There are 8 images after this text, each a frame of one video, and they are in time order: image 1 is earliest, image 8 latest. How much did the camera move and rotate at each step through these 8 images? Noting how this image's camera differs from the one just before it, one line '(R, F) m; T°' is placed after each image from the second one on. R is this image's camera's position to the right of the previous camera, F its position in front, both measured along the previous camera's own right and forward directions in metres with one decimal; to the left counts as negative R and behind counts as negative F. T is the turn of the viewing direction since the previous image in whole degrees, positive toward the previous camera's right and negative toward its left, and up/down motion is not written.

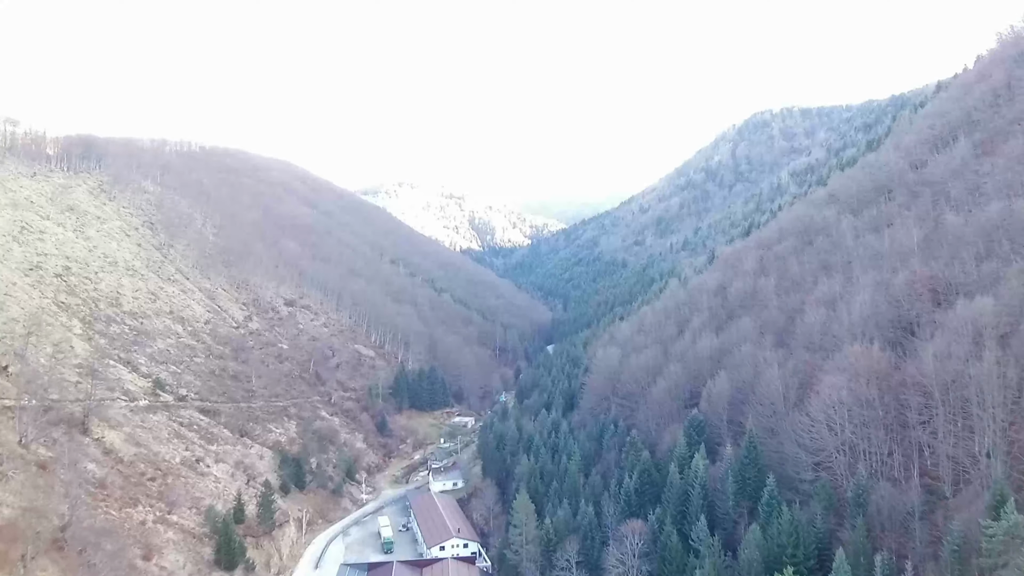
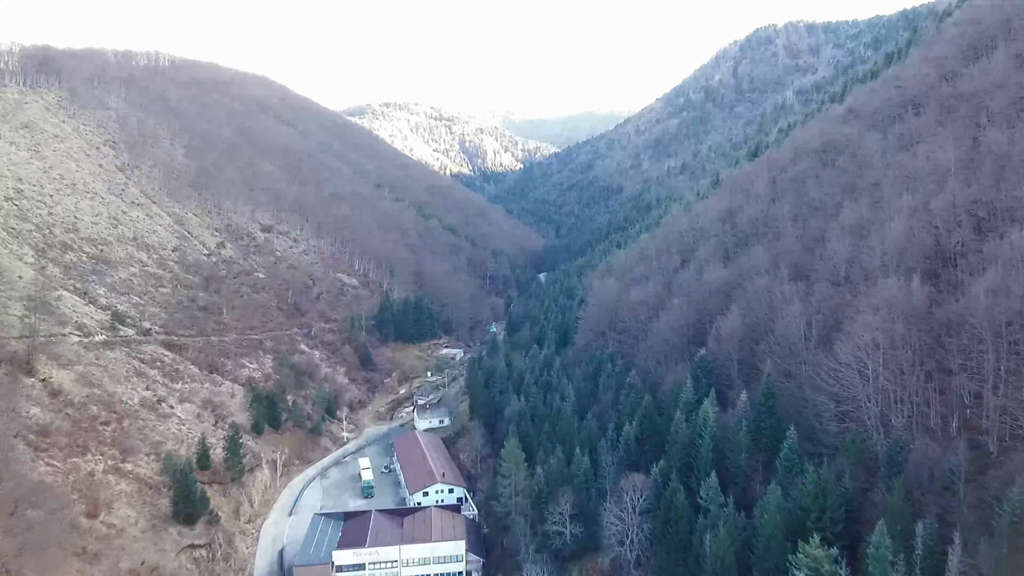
(+0.3, +5.5) m; +1°
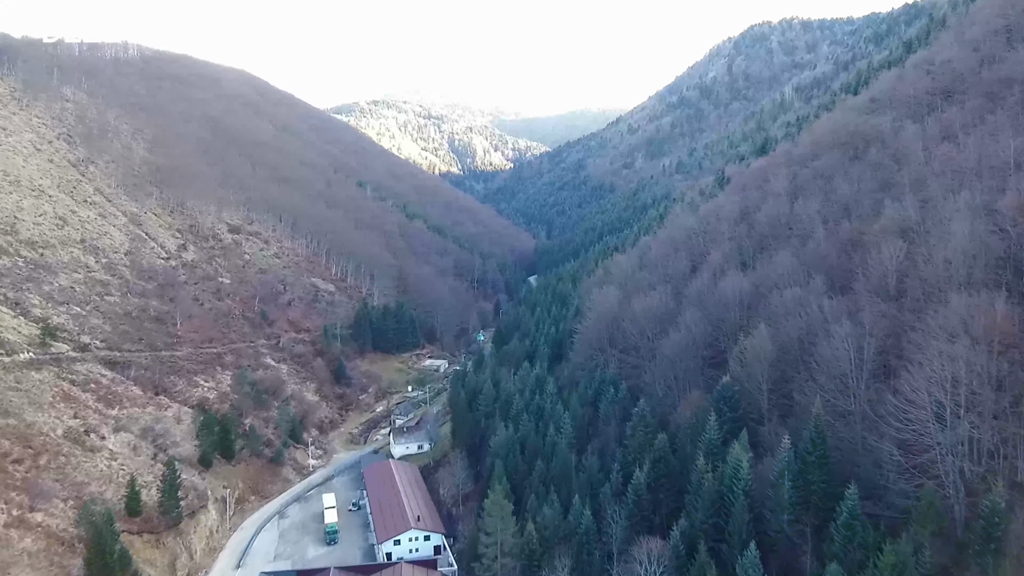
(+0.3, +7.2) m; +1°
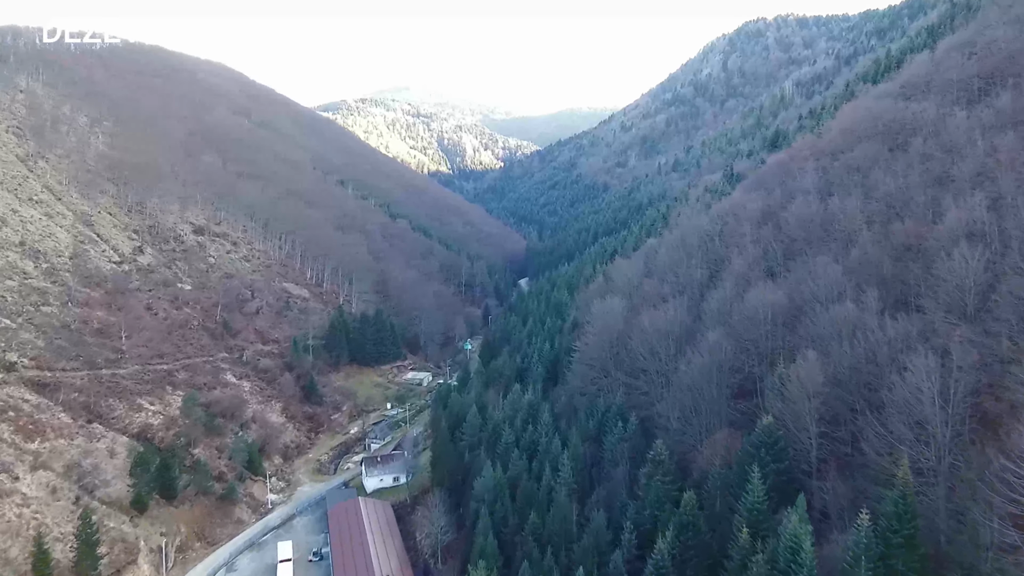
(+0.1, +7.1) m; +1°
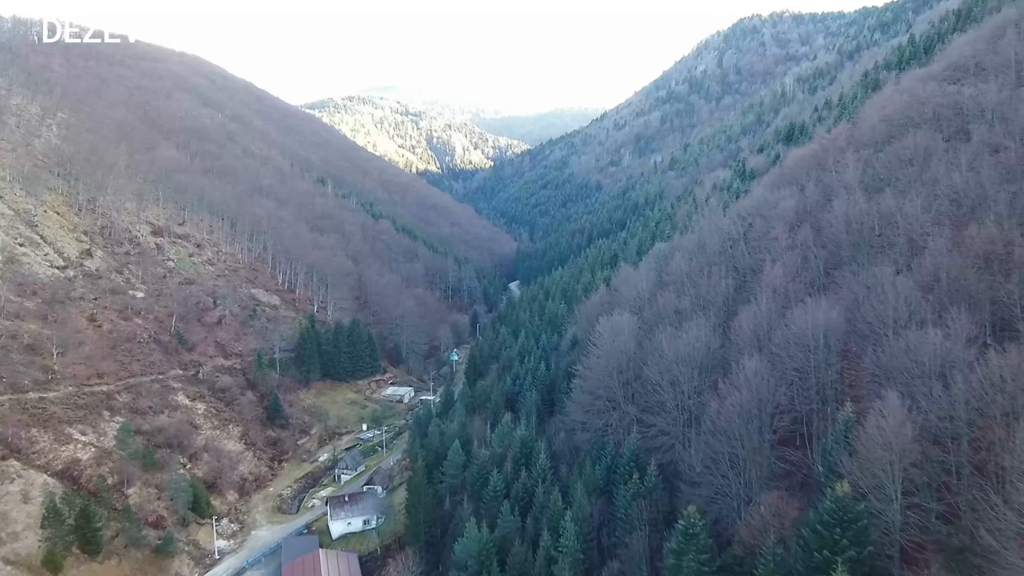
(0.0, +7.0) m; +1°
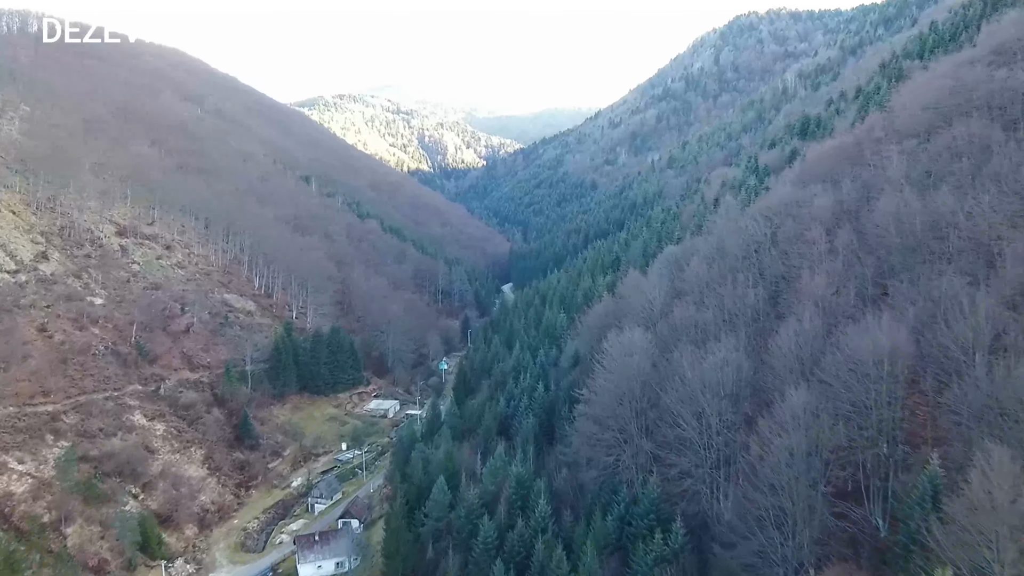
(0.0, +5.2) m; +1°
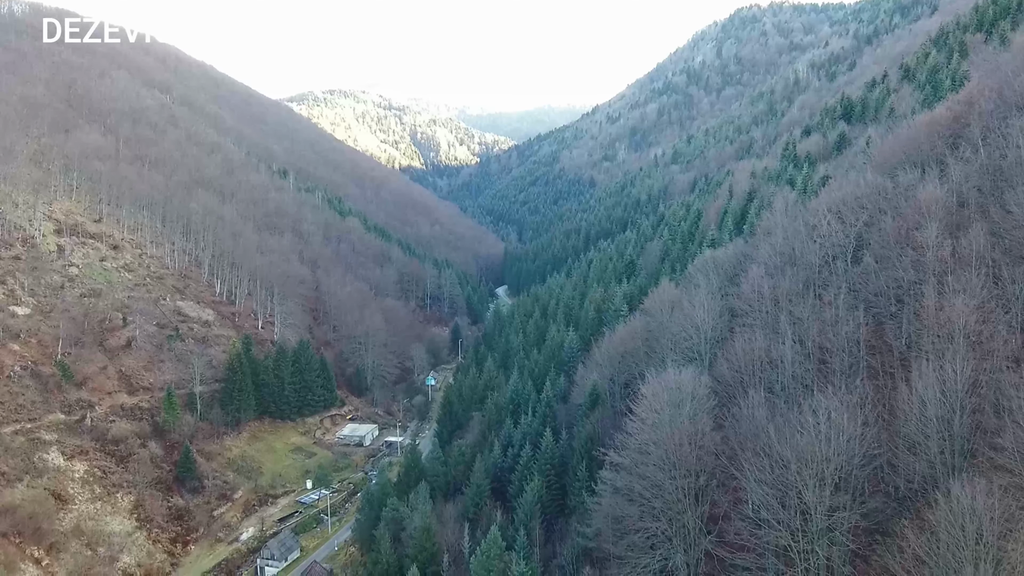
(-0.2, +8.8) m; +1°
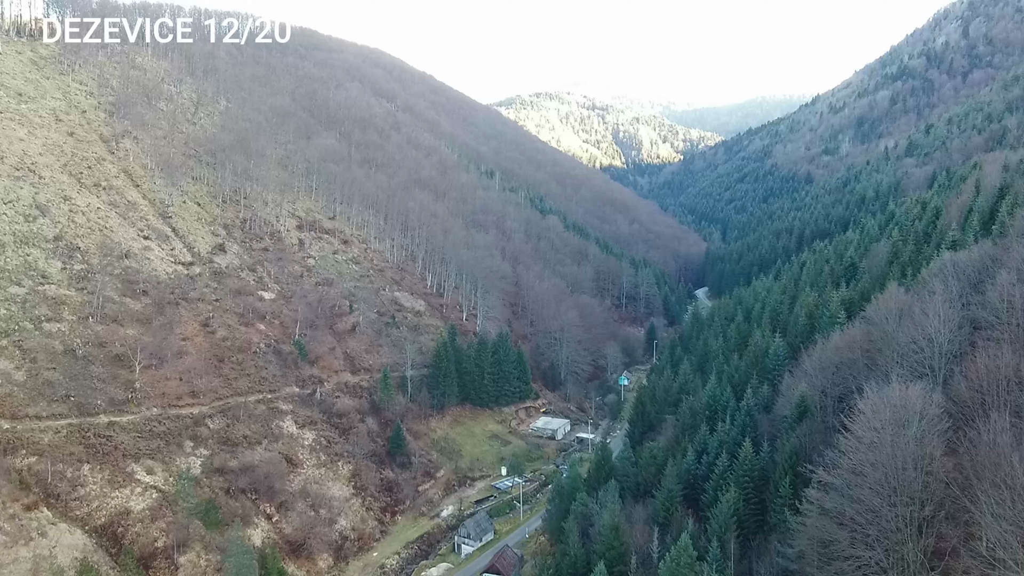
(0.0, 0.0) m; -16°
